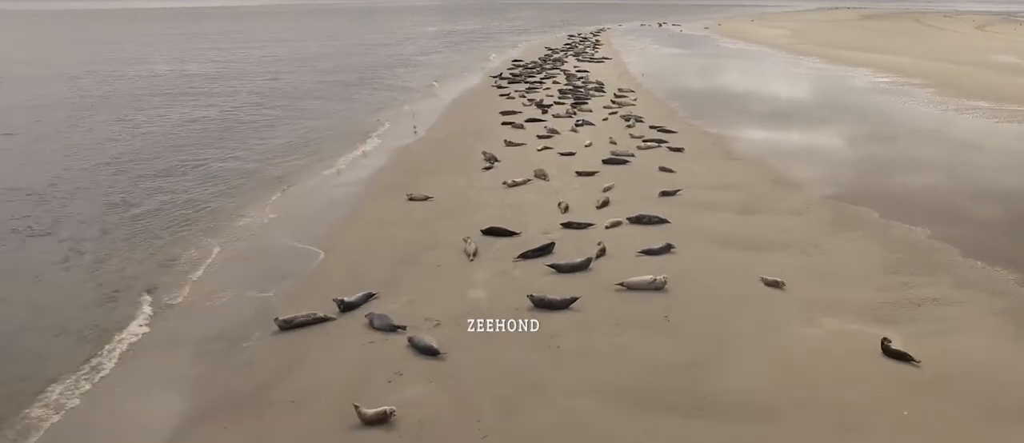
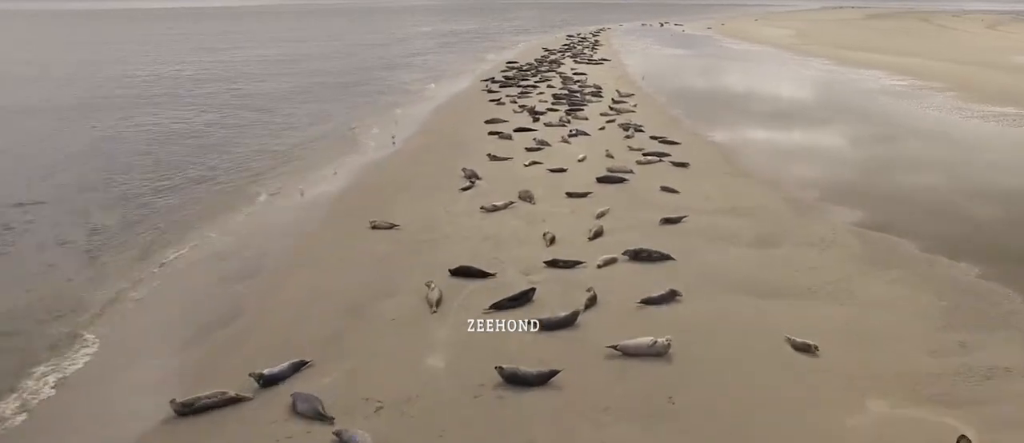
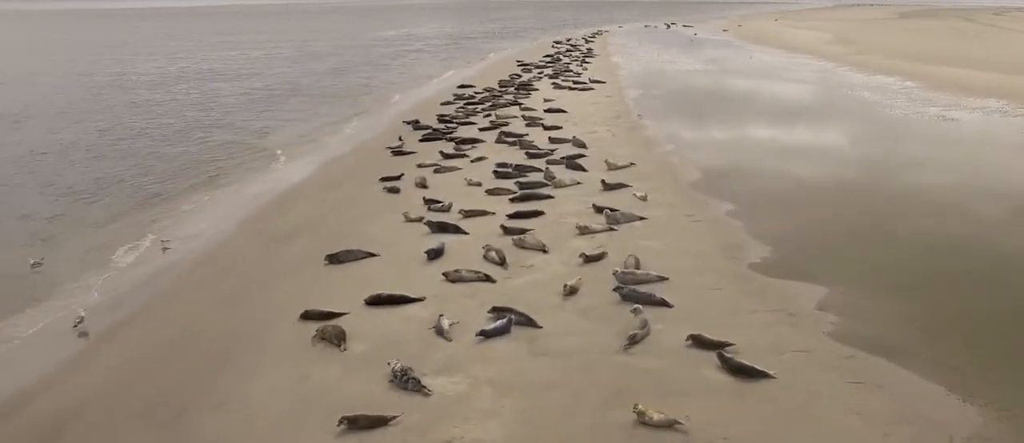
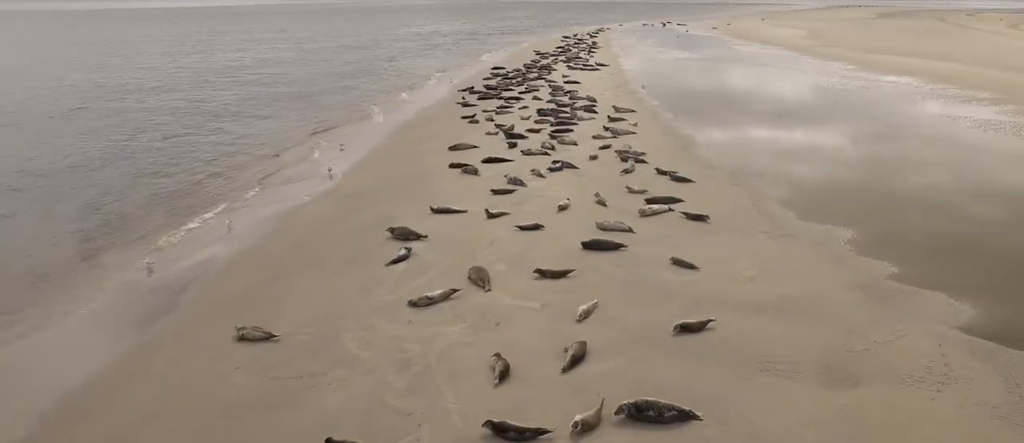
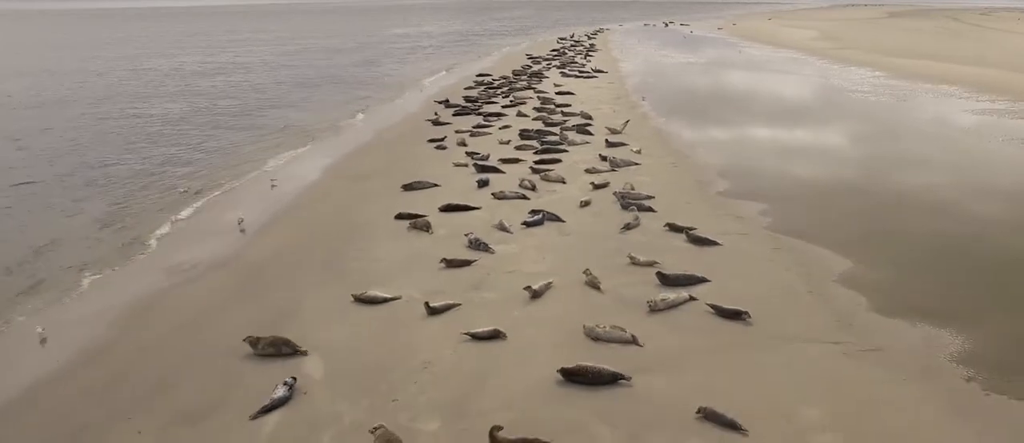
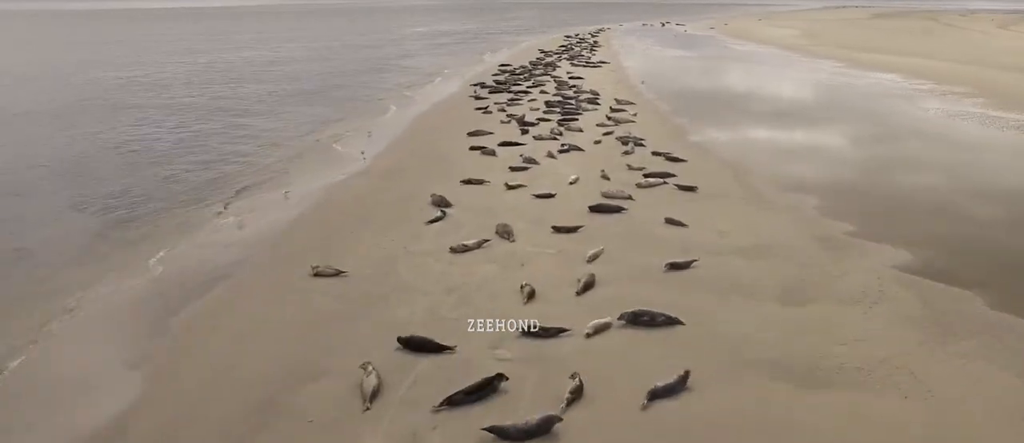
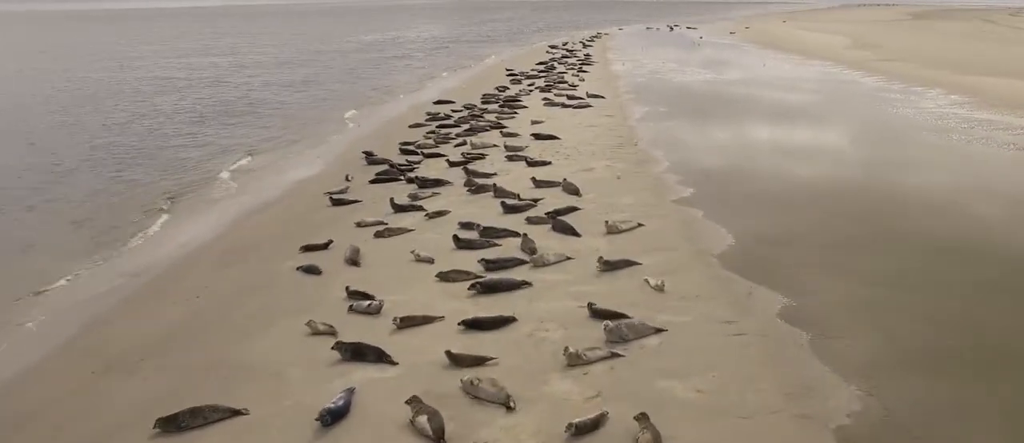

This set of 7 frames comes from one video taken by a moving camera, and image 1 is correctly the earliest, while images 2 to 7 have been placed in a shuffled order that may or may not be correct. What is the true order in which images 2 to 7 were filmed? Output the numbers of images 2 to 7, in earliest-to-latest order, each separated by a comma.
2, 6, 4, 5, 3, 7
